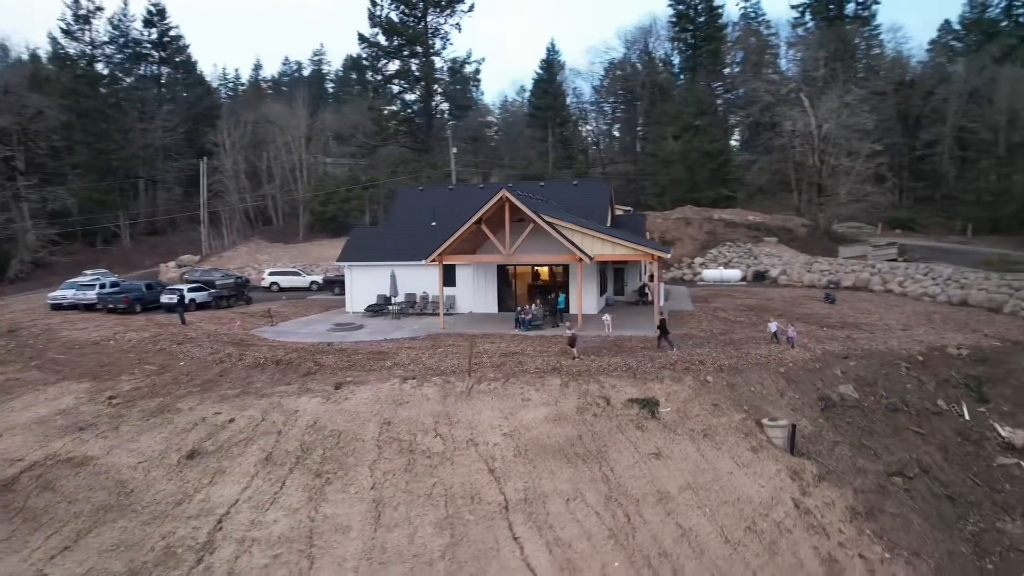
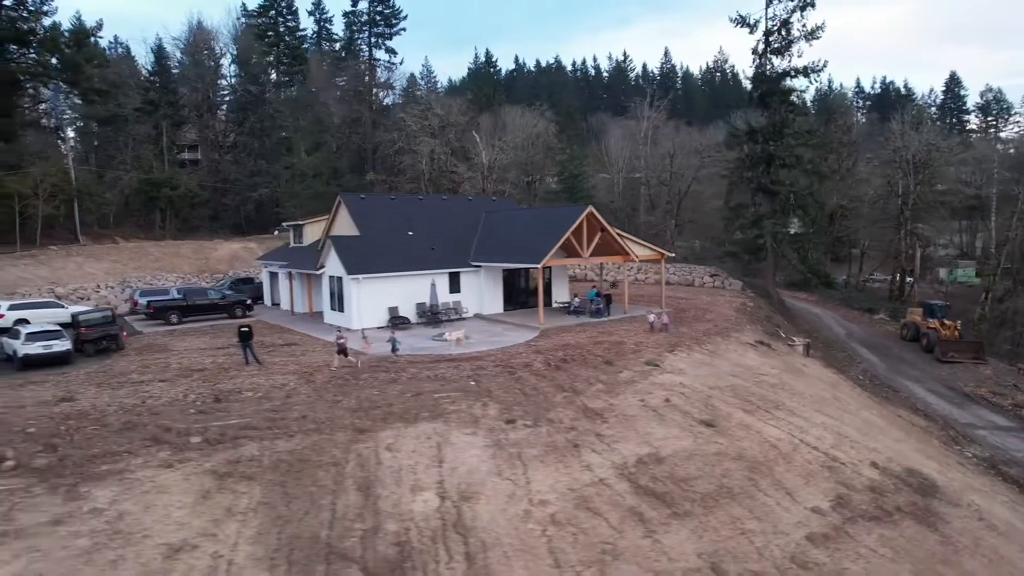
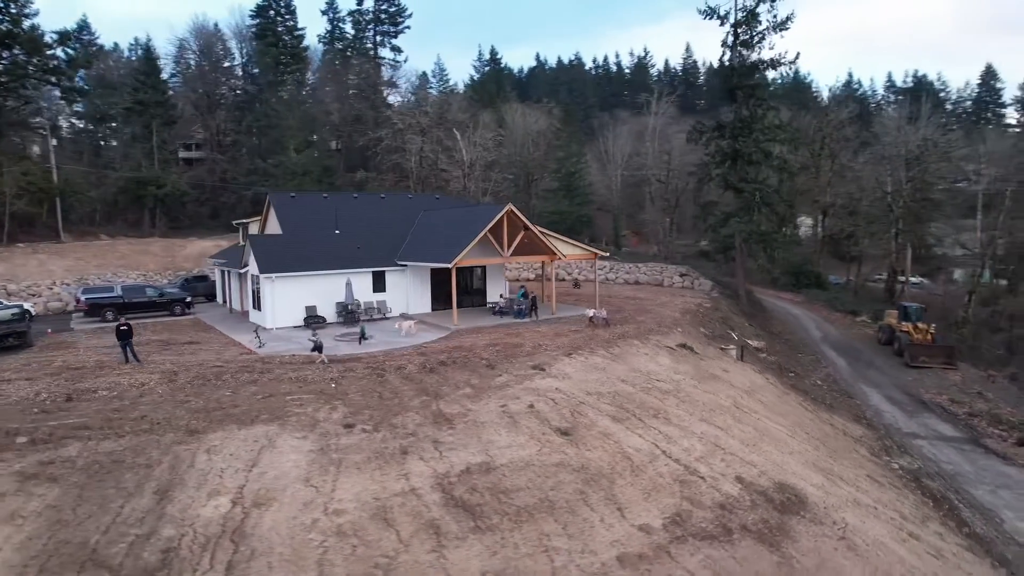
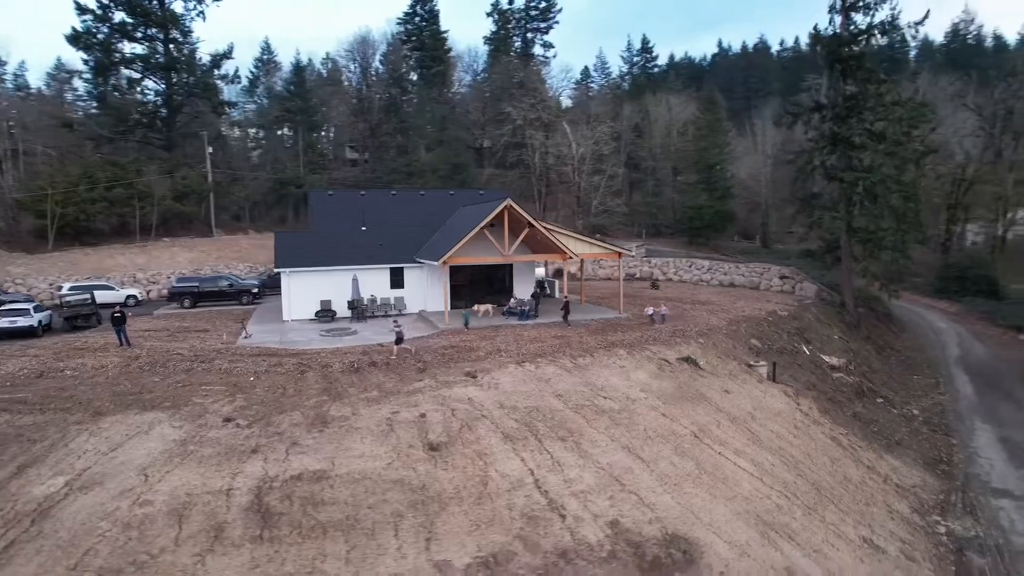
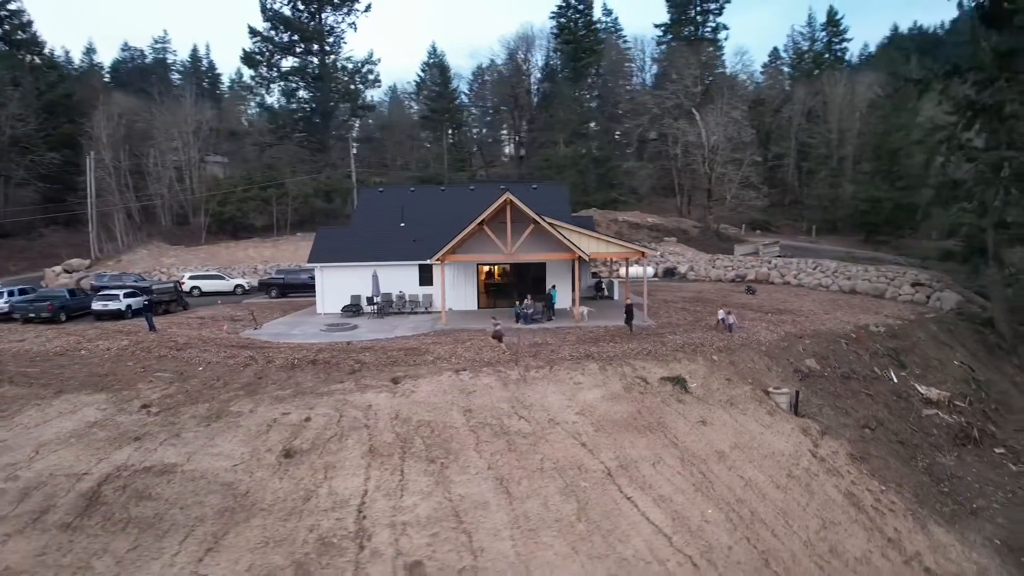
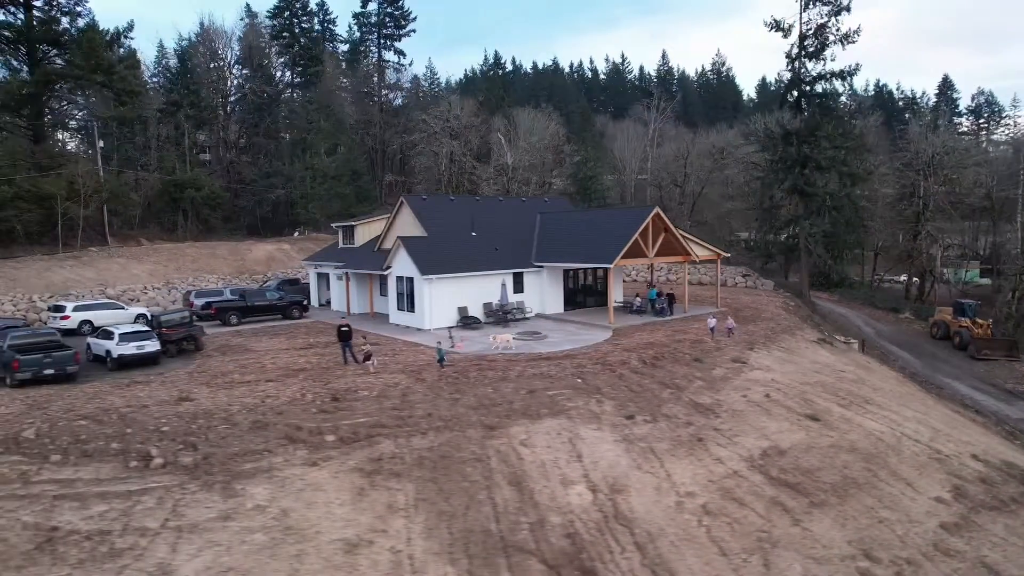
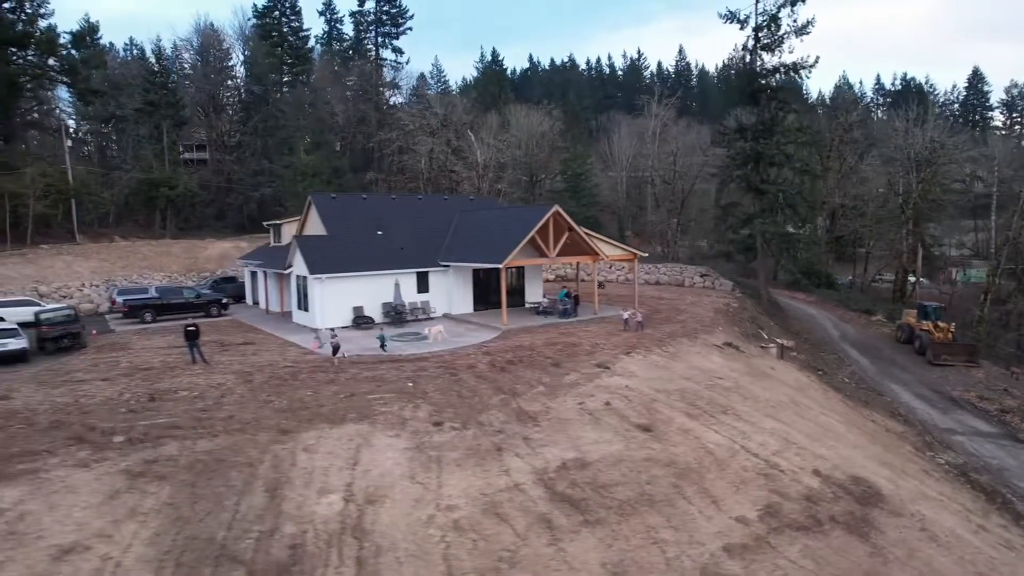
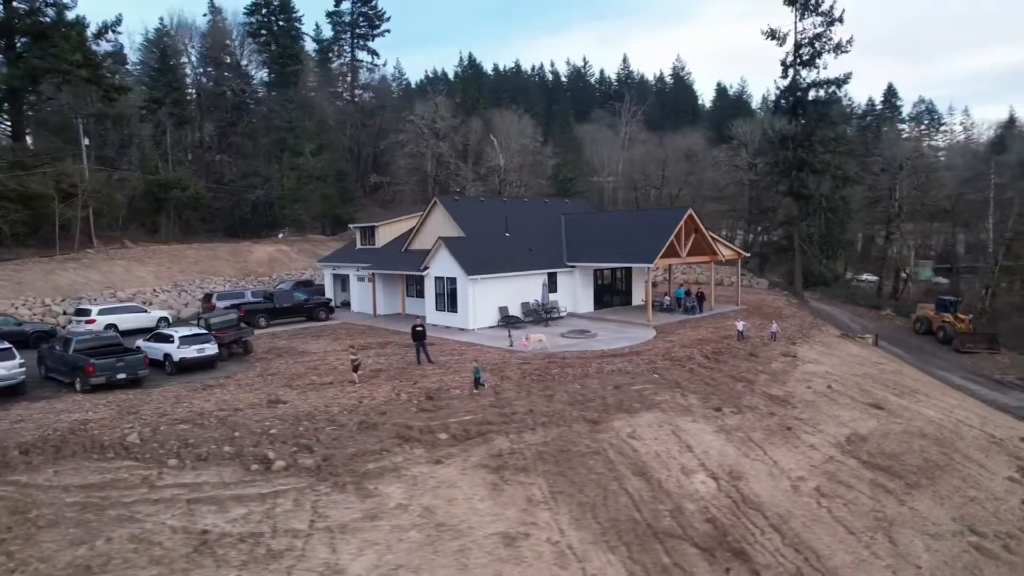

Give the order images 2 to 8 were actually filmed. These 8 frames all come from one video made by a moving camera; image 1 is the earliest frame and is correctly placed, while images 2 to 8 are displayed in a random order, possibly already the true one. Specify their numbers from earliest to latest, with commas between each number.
5, 4, 3, 7, 2, 6, 8
